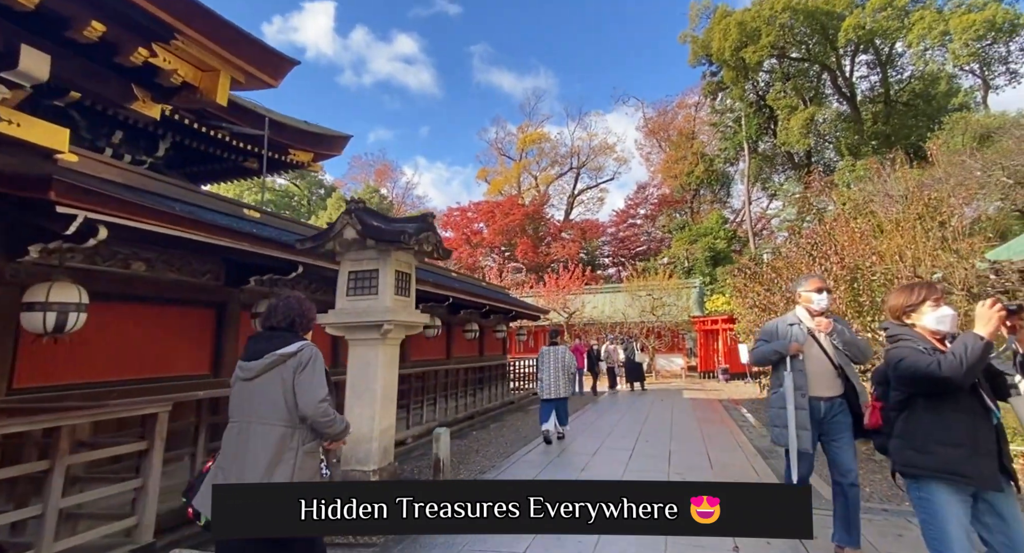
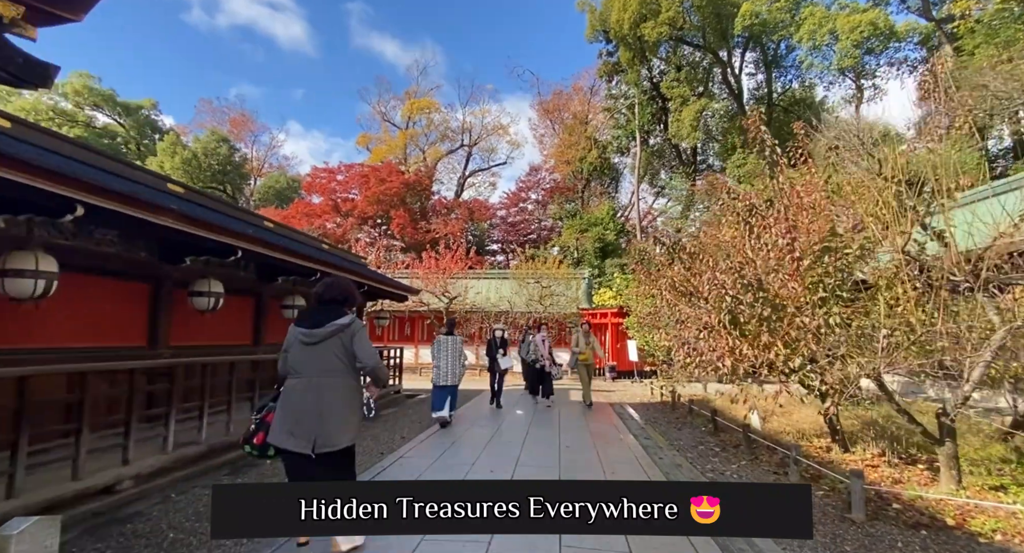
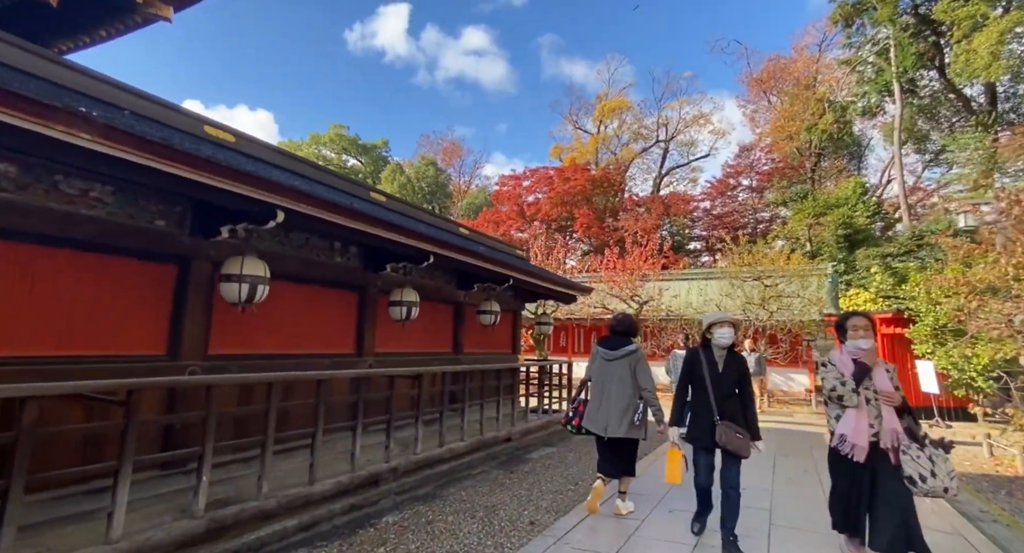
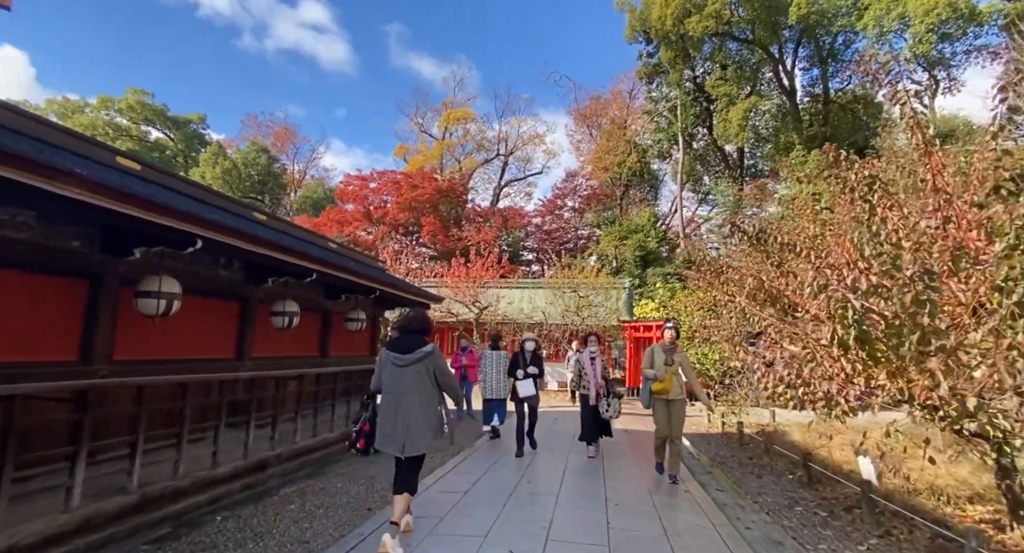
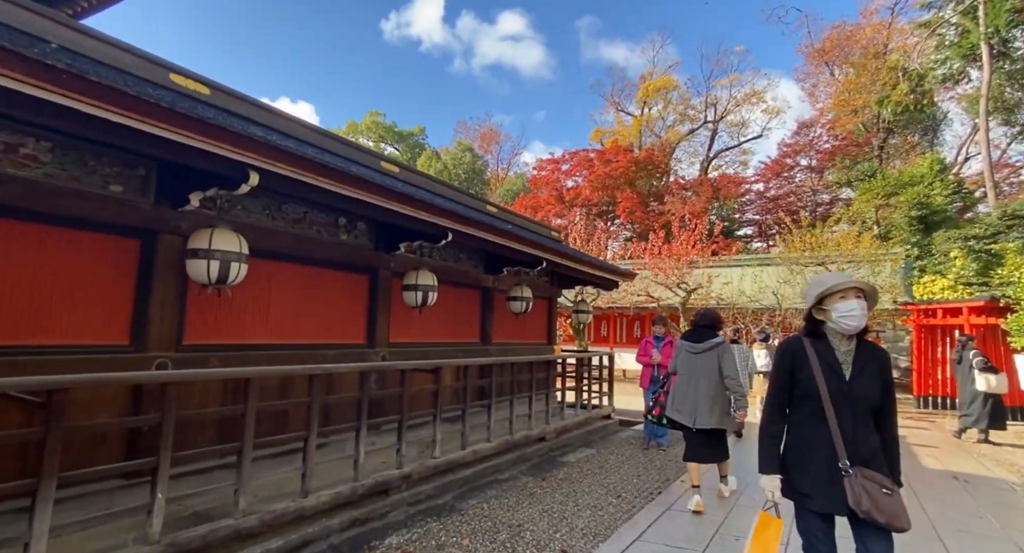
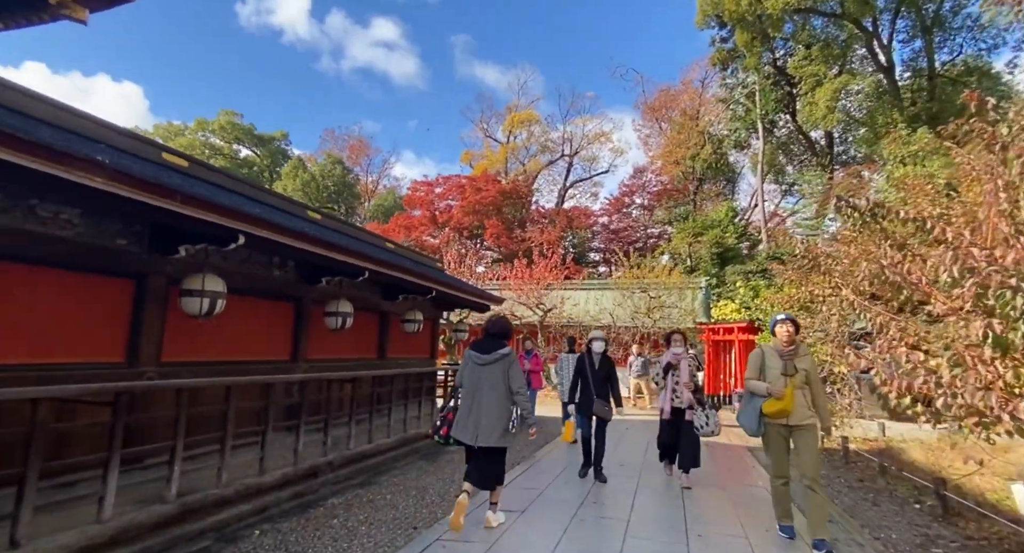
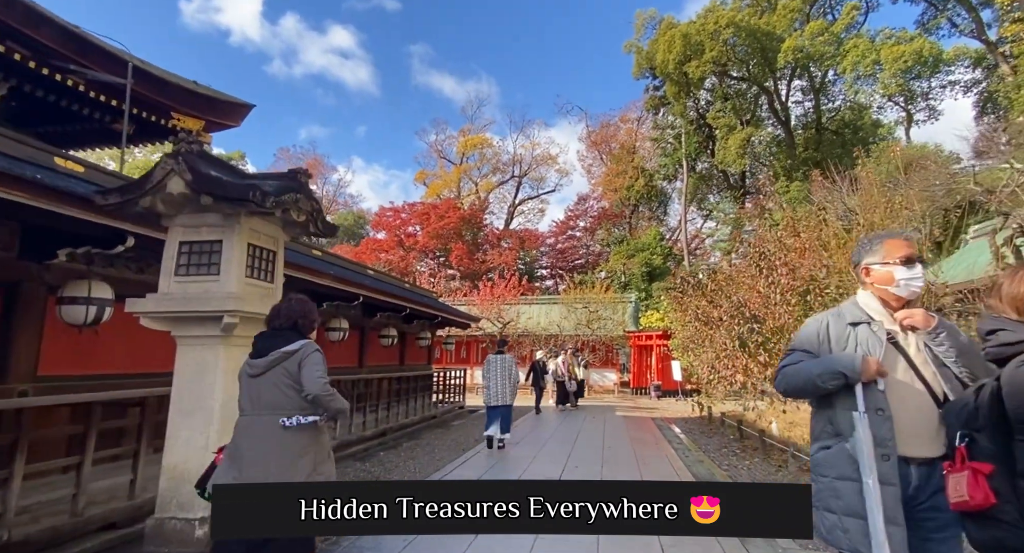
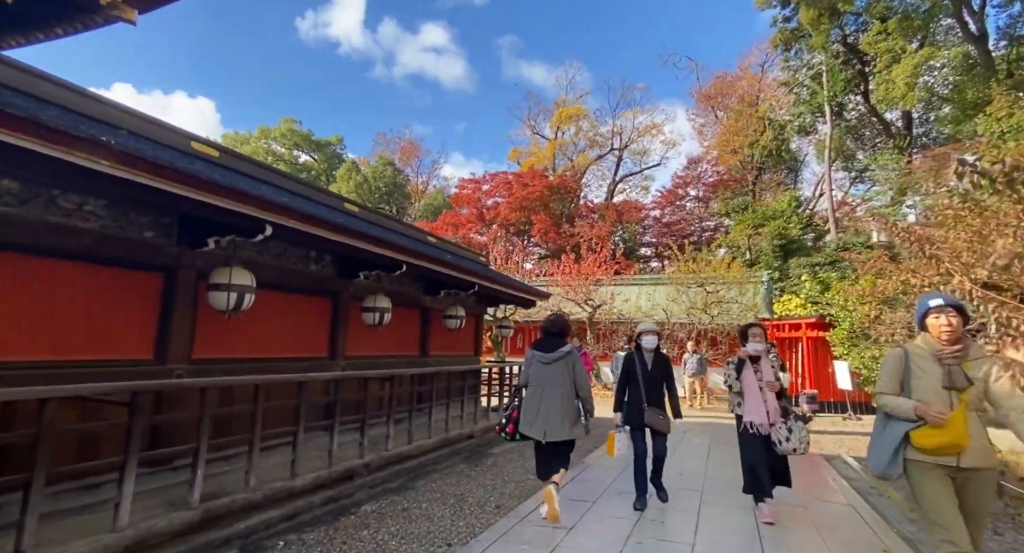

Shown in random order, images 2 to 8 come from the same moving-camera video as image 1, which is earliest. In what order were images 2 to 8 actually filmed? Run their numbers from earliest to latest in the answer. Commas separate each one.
7, 2, 4, 6, 8, 3, 5
